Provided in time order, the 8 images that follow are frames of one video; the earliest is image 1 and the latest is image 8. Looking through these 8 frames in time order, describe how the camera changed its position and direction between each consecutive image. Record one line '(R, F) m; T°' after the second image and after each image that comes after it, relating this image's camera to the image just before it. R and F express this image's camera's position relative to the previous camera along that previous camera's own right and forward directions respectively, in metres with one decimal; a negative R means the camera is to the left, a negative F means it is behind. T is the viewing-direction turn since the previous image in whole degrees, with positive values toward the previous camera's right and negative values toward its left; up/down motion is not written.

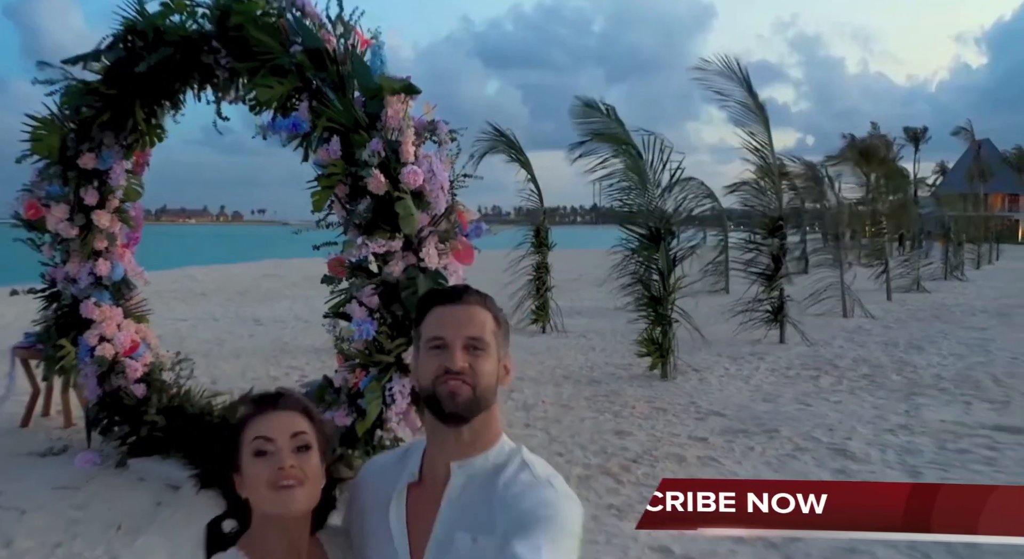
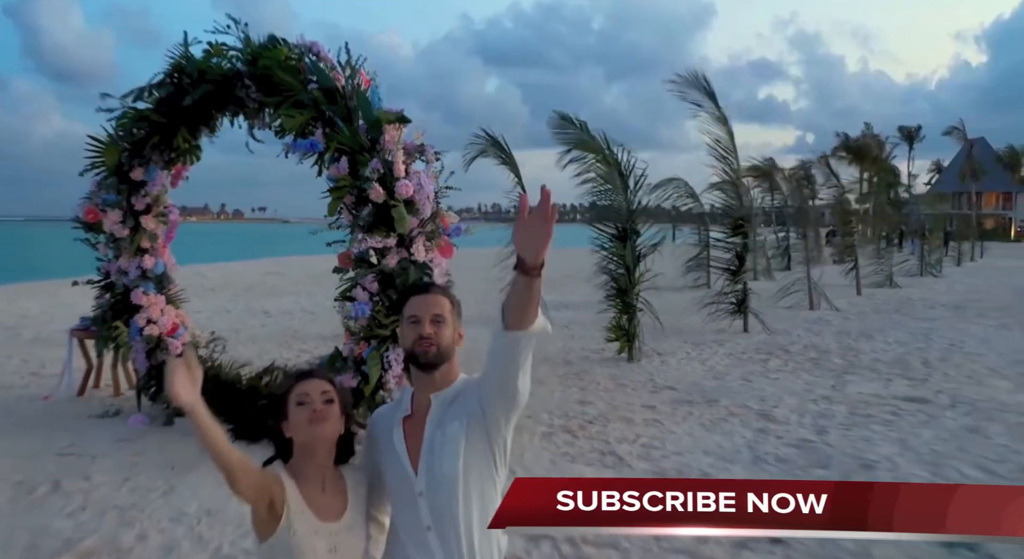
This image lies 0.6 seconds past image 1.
(+0.1, -0.6) m; 0°
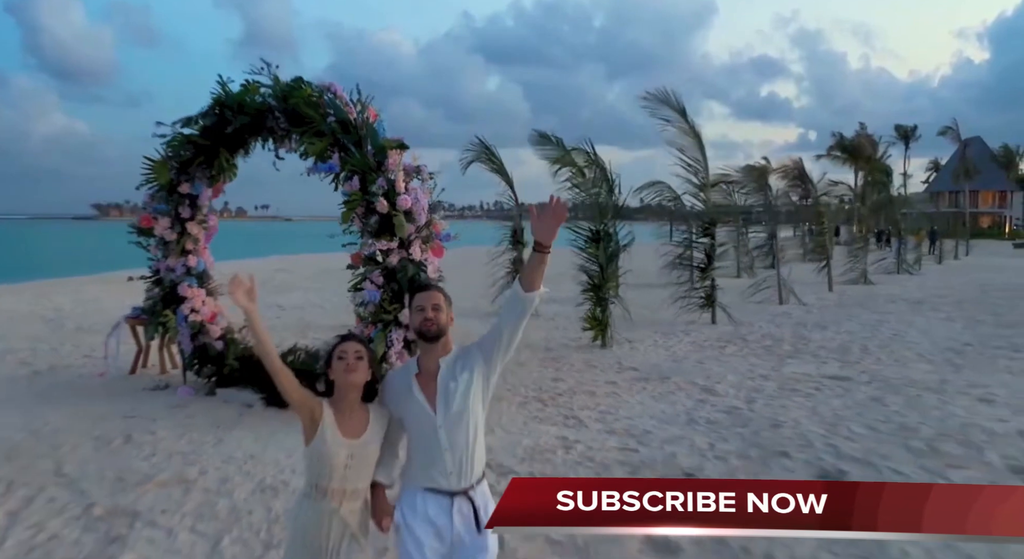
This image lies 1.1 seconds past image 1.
(+0.1, -0.7) m; 0°
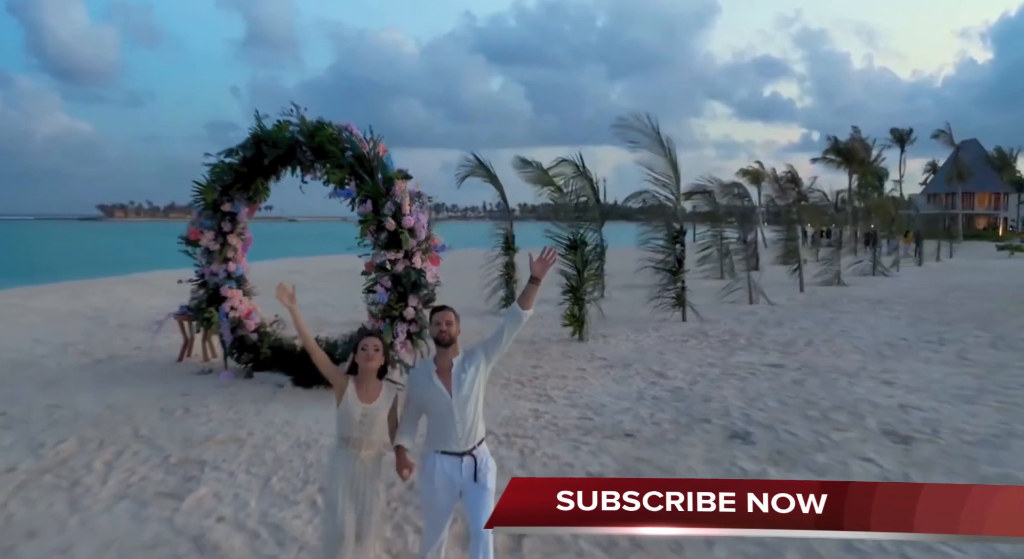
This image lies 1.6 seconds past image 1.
(+0.2, -0.9) m; 0°
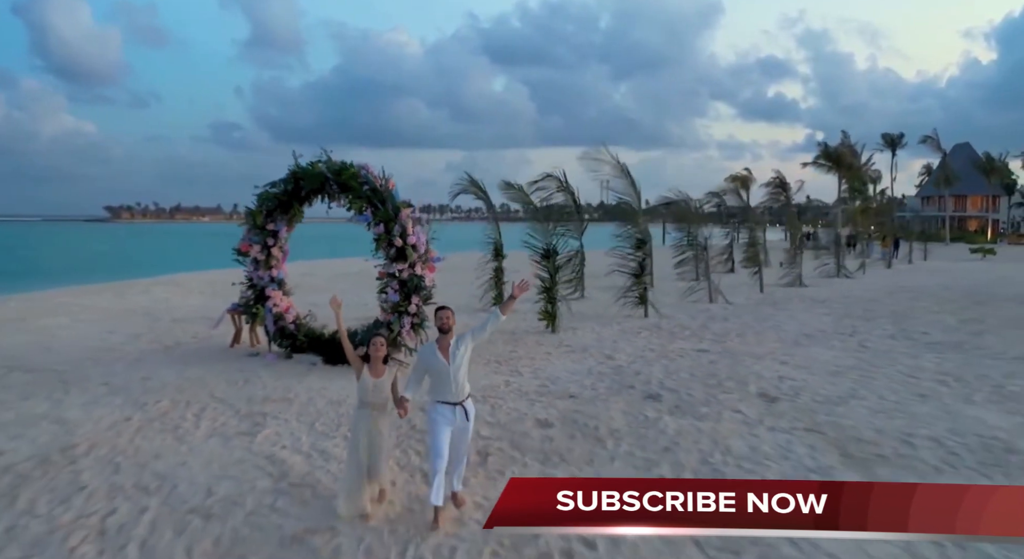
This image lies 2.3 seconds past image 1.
(+0.3, -1.4) m; 0°
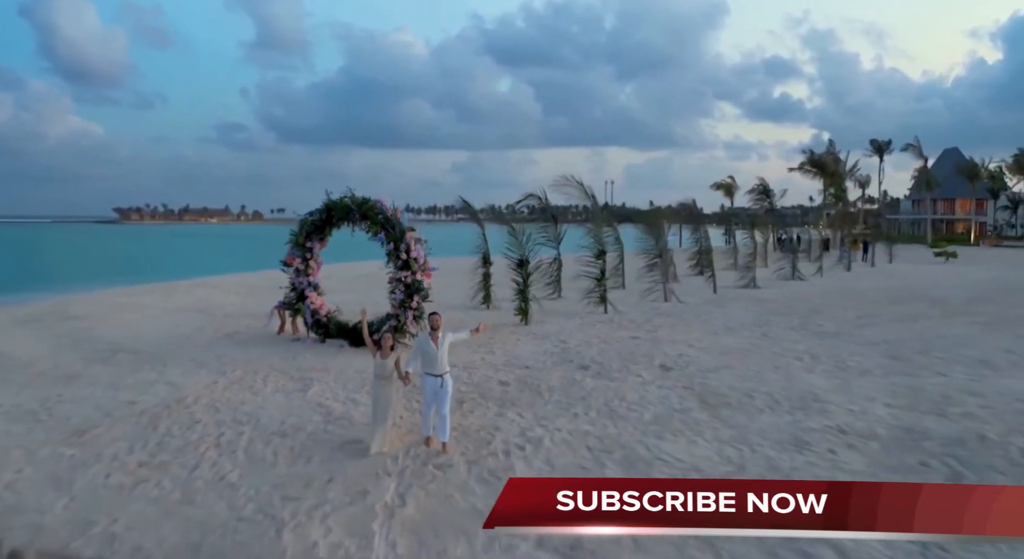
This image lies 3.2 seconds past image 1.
(+0.4, -2.2) m; -1°
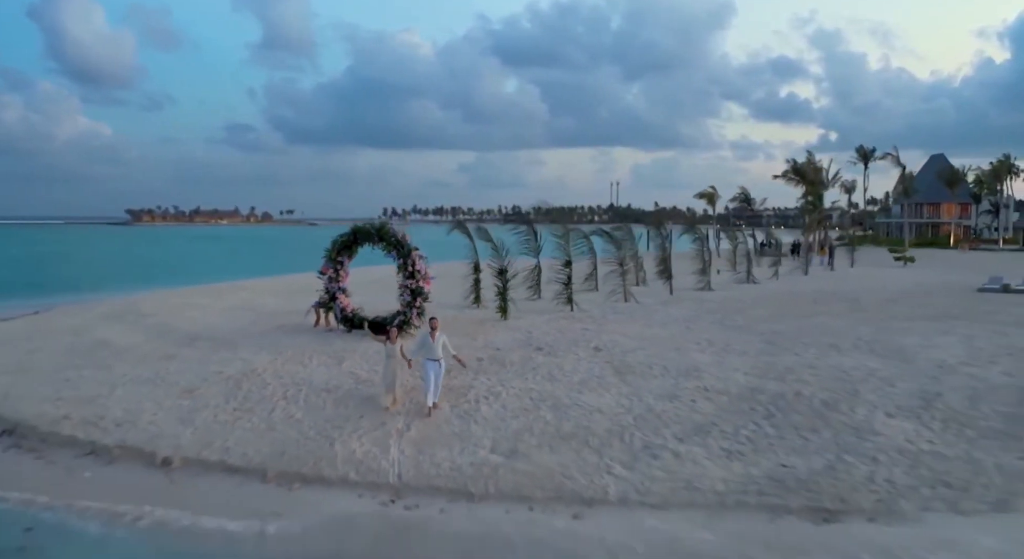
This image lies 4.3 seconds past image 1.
(+0.6, -2.9) m; -1°
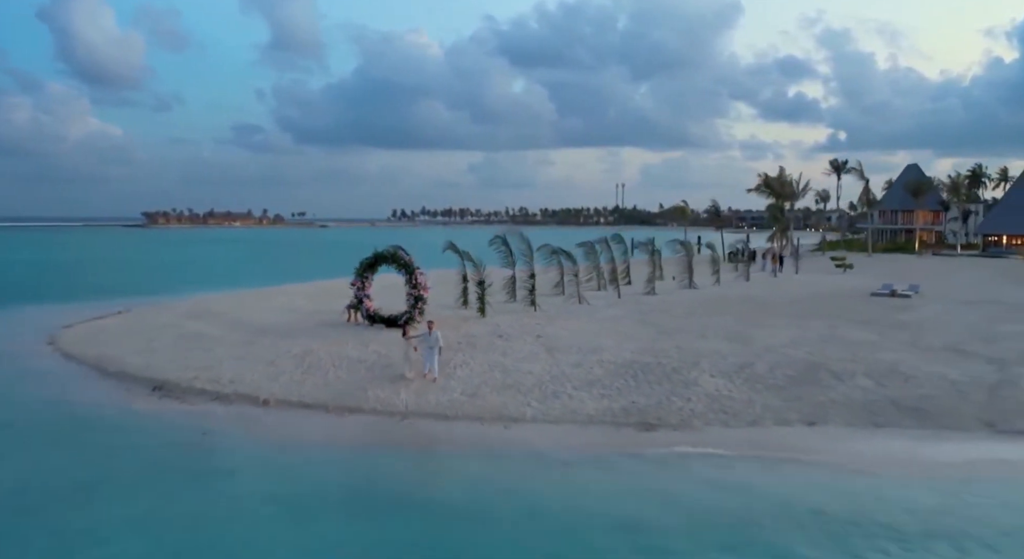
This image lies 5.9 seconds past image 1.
(+1.0, -5.0) m; -1°
